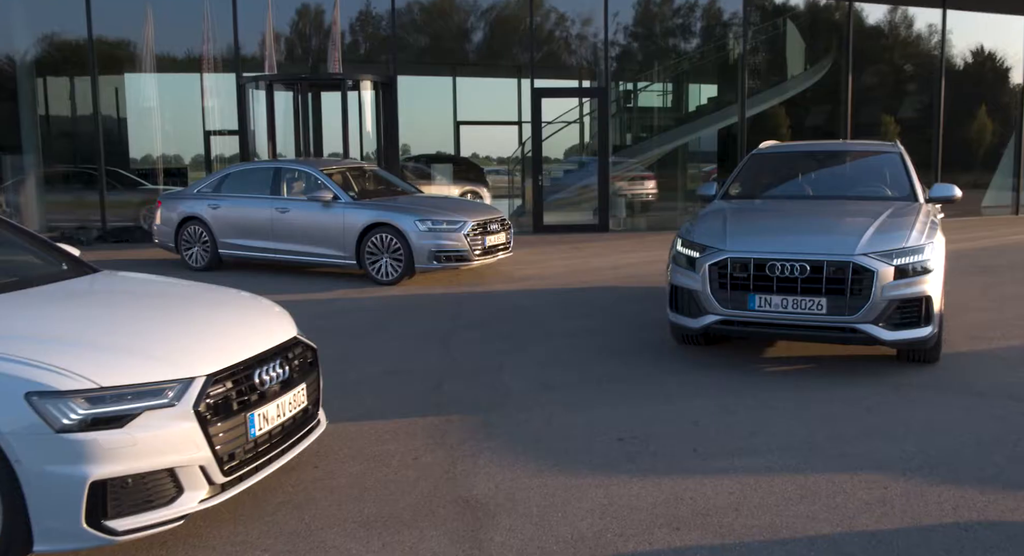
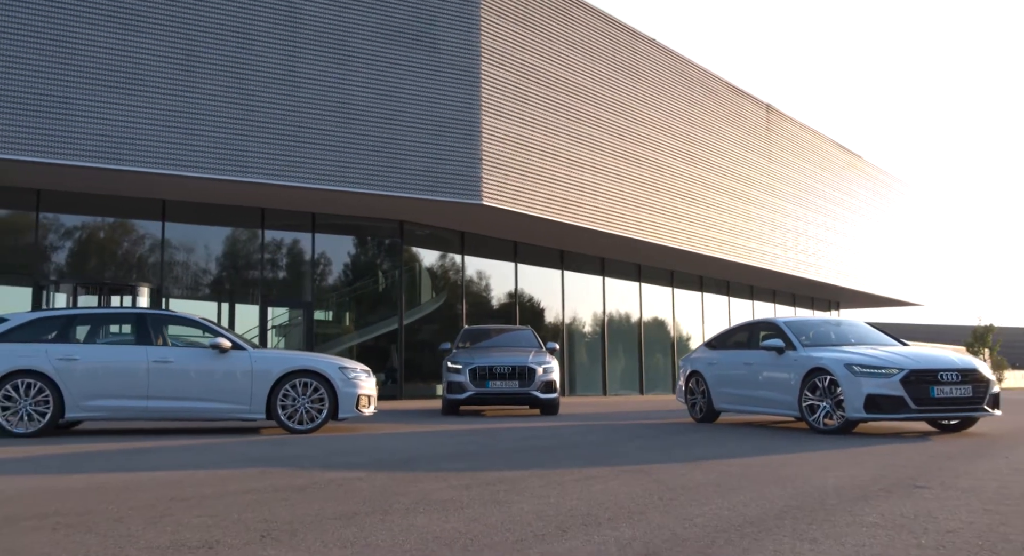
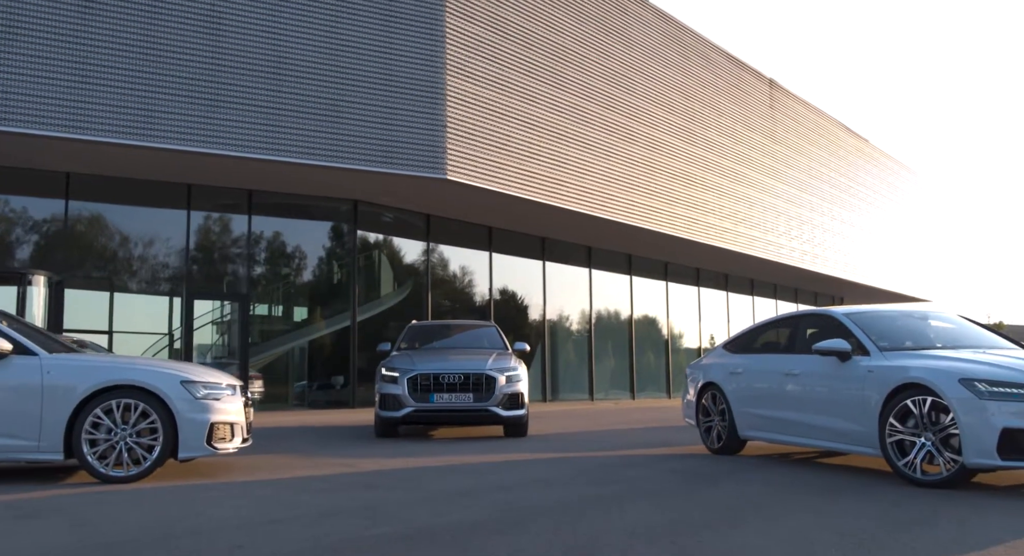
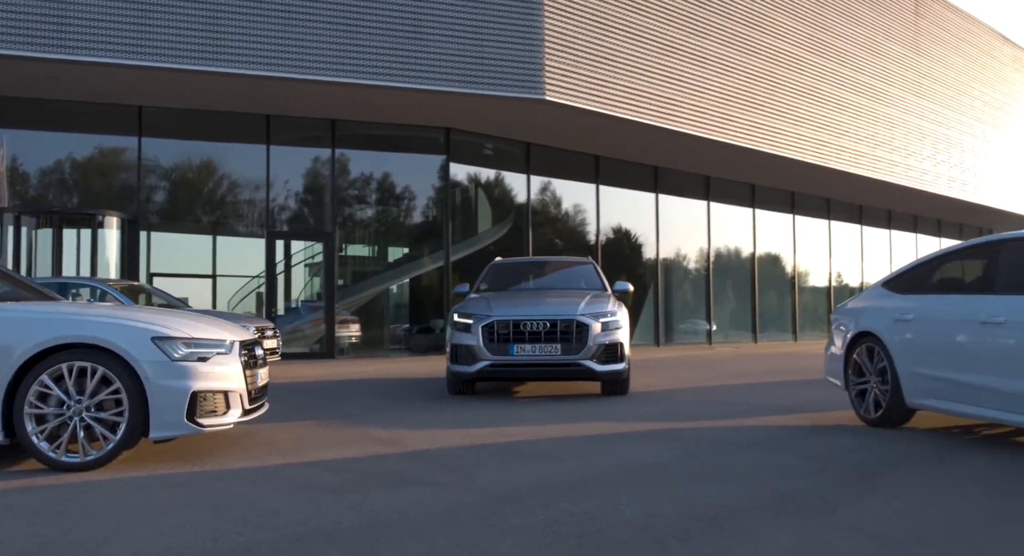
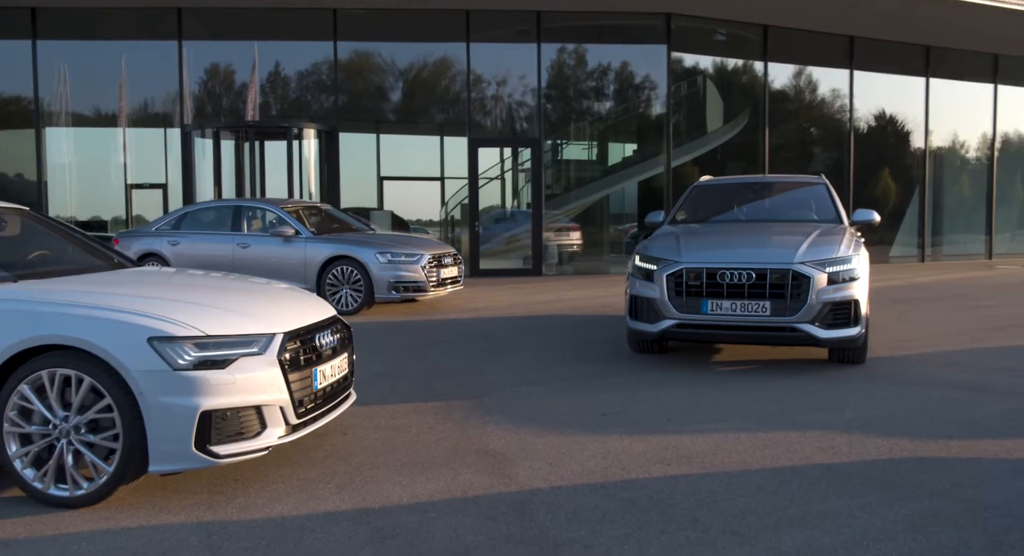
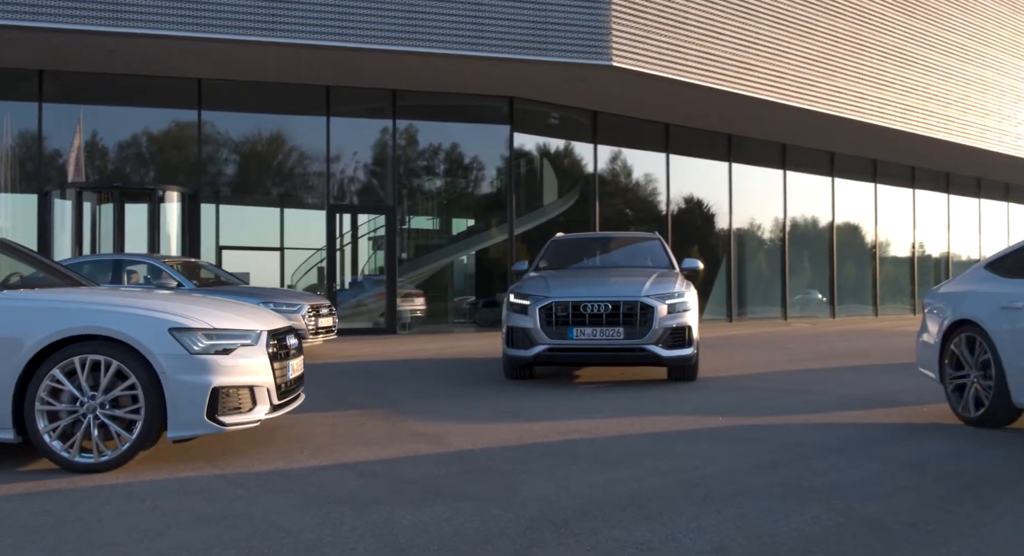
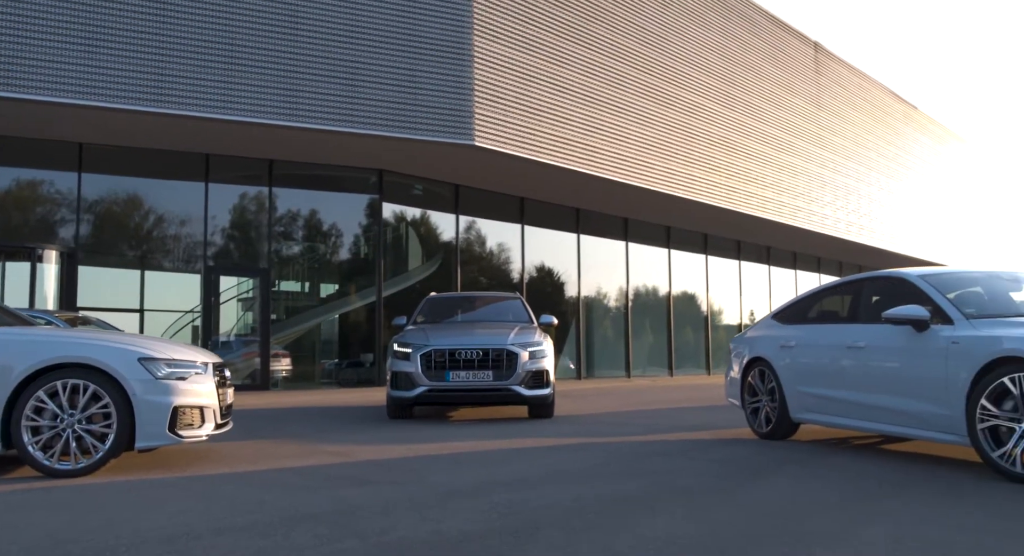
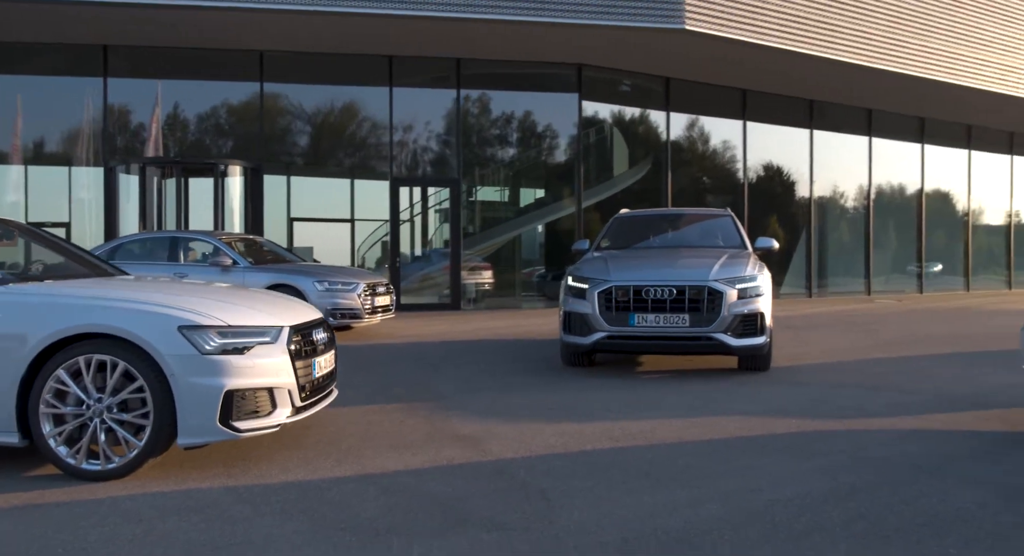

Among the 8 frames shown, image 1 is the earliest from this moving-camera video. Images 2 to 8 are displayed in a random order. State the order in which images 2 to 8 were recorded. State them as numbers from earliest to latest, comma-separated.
5, 8, 6, 4, 7, 3, 2
